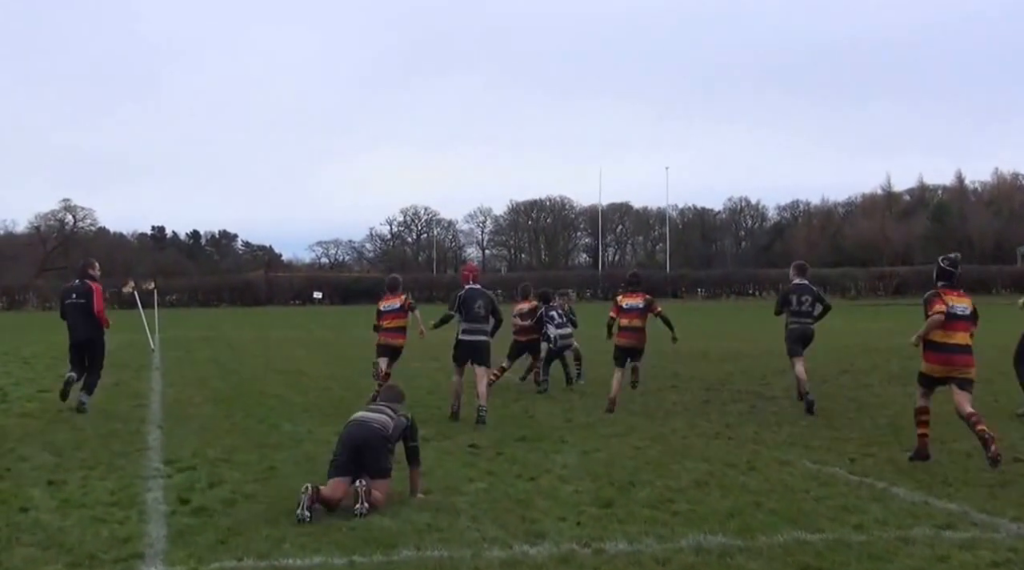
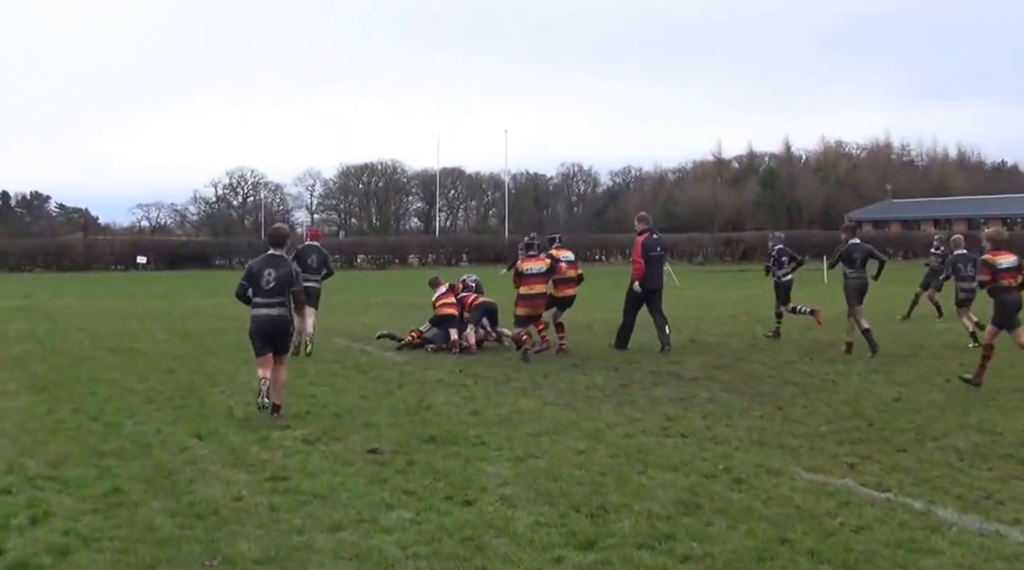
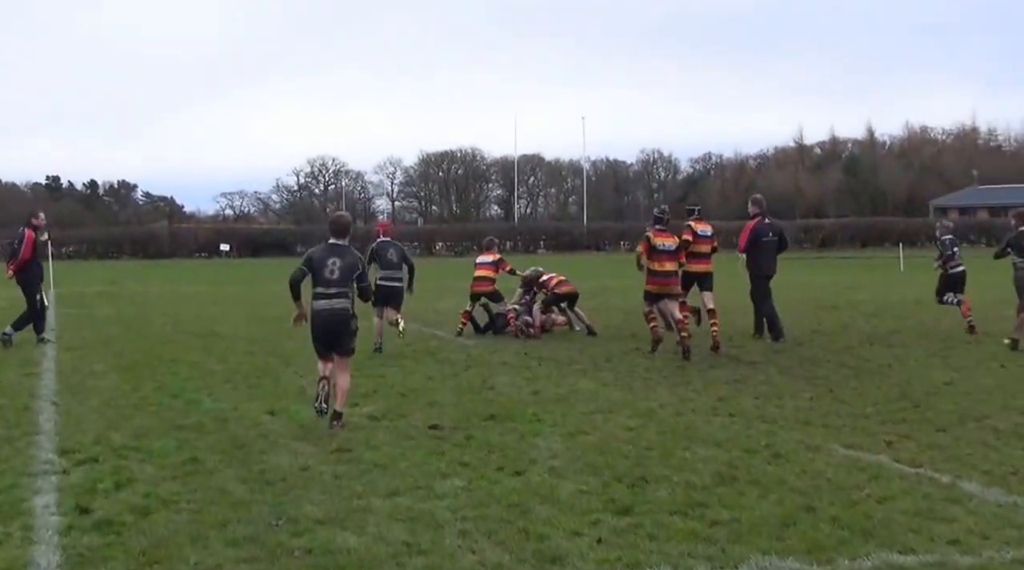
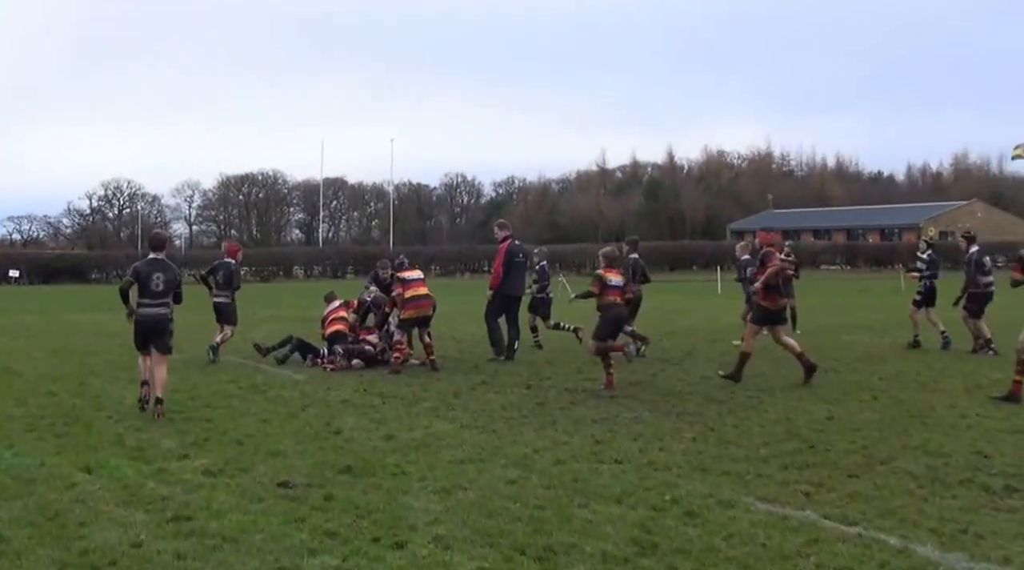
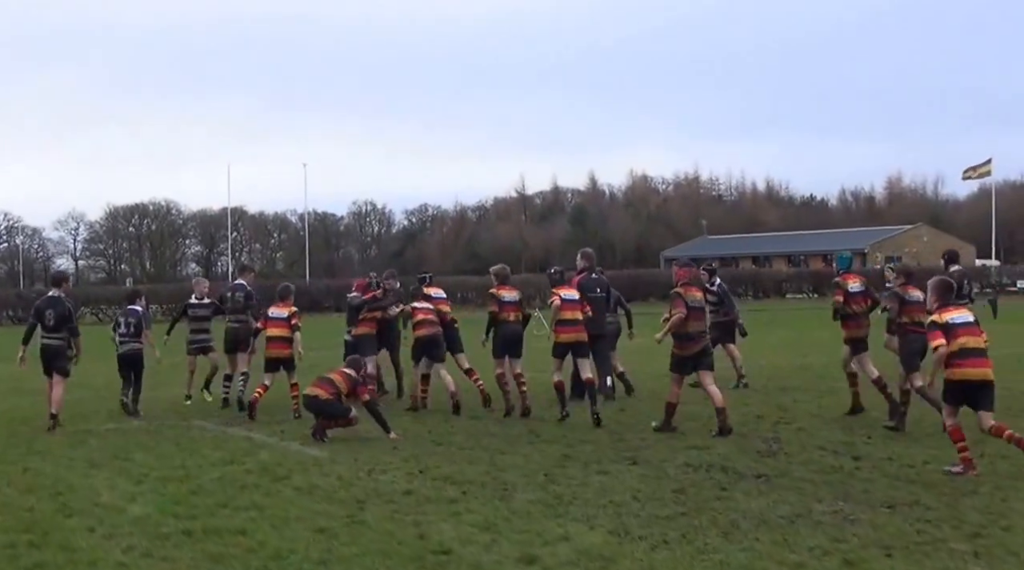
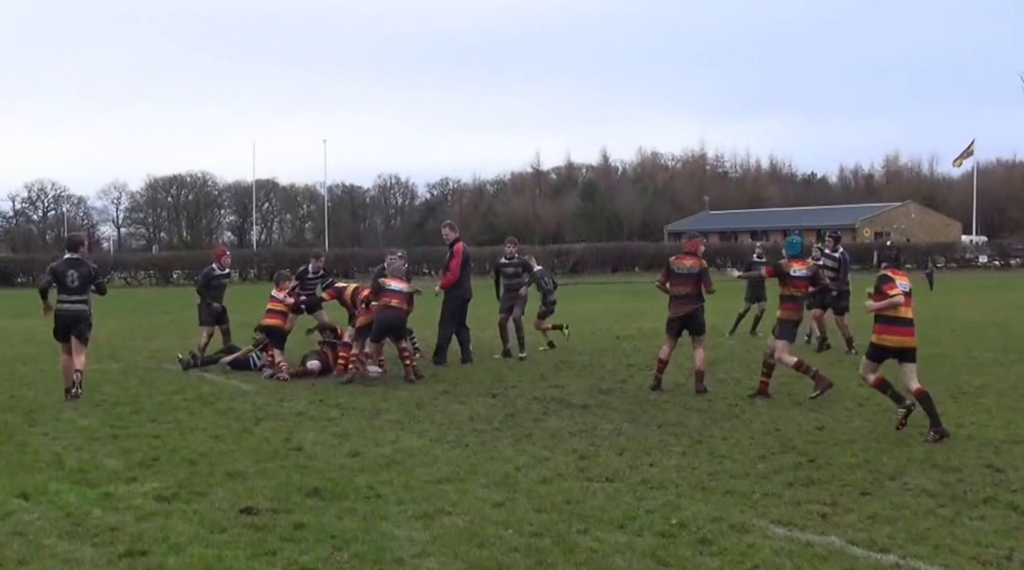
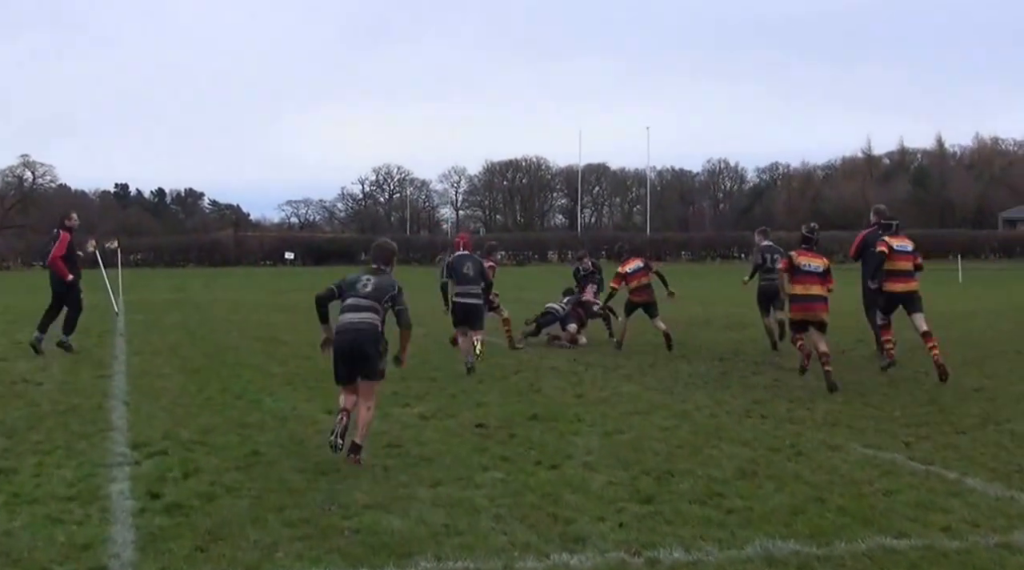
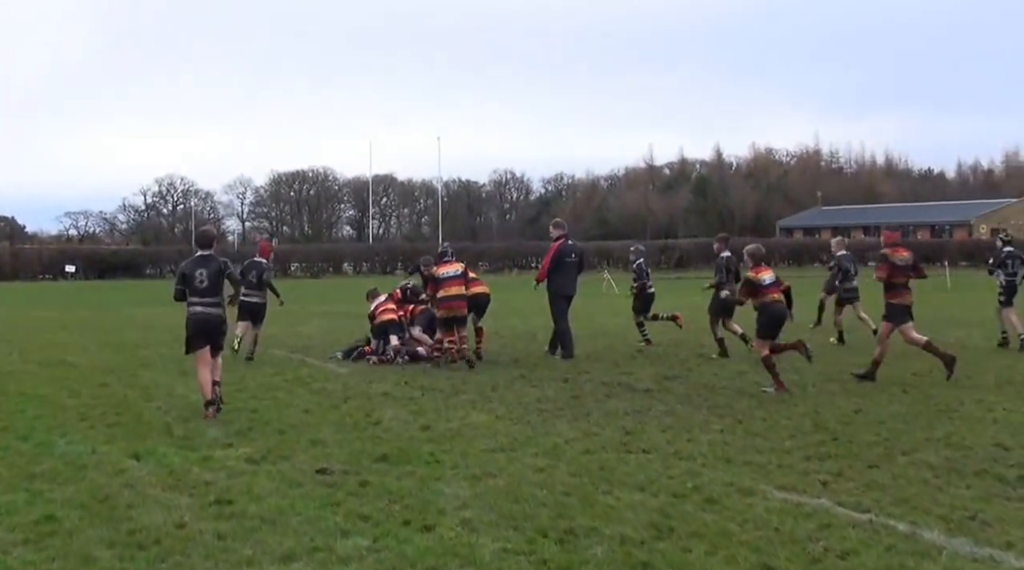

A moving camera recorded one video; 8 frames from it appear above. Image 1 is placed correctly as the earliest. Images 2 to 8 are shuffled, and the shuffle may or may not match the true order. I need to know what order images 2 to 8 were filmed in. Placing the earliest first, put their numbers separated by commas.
7, 3, 2, 8, 4, 6, 5
